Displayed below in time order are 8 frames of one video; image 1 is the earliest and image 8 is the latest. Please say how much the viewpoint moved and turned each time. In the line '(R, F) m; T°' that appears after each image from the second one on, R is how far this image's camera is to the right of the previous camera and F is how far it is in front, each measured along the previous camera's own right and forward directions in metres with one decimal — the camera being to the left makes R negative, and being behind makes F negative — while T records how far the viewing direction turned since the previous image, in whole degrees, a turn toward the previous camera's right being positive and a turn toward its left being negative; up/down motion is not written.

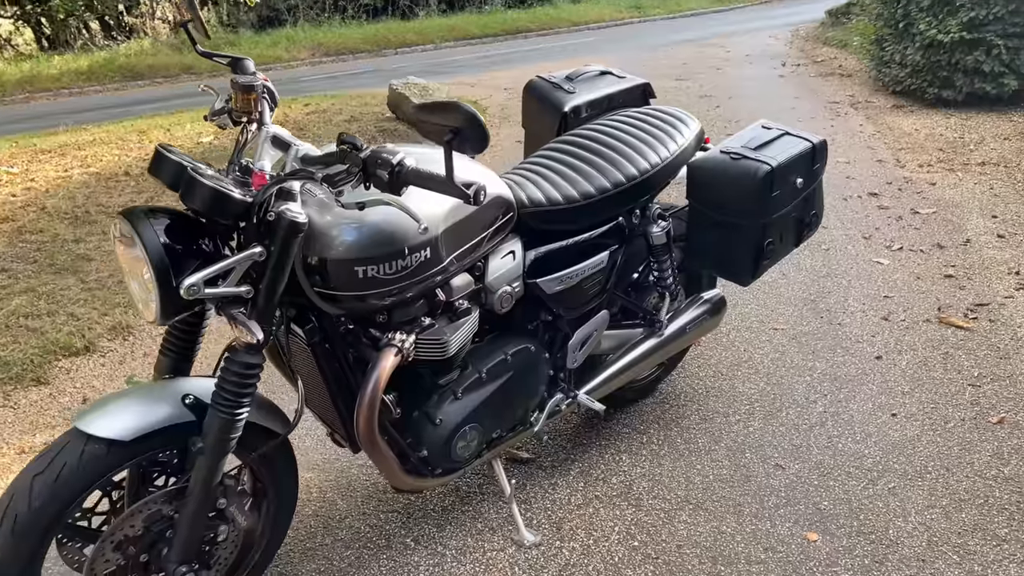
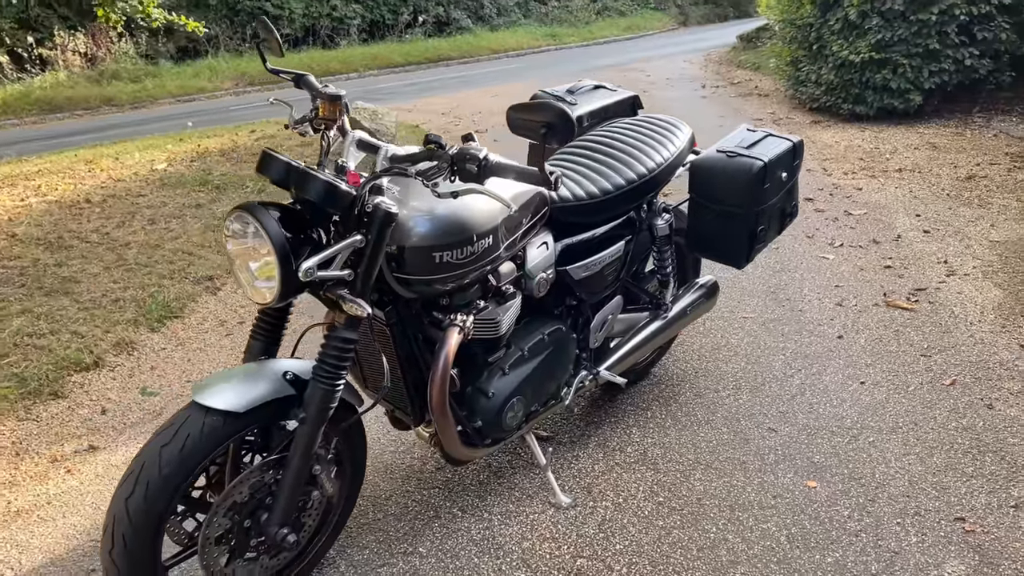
(-0.3, -0.3) m; +5°
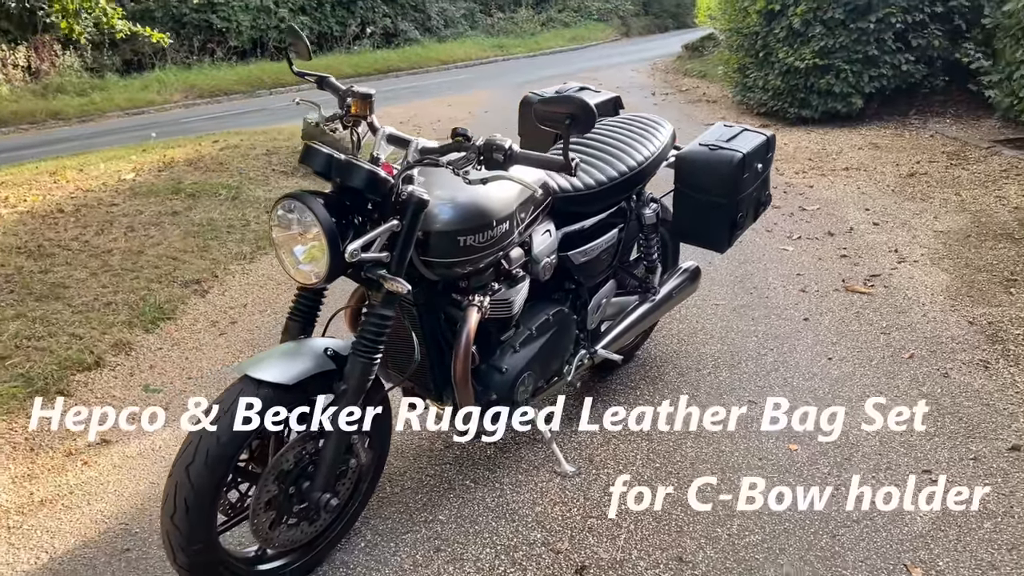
(-0.2, -0.2) m; +3°
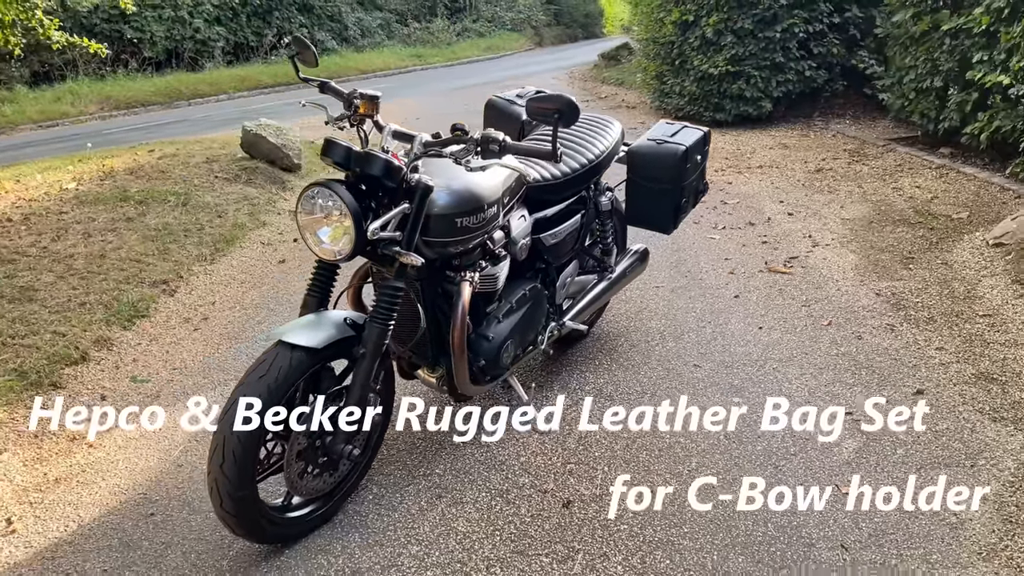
(-0.2, -0.4) m; +5°
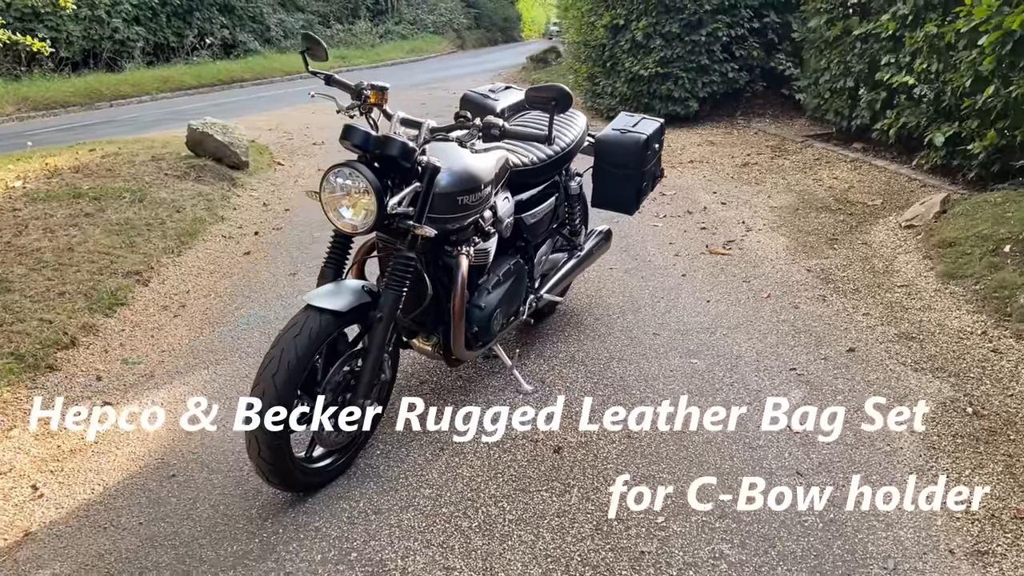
(-0.3, -0.3) m; +5°
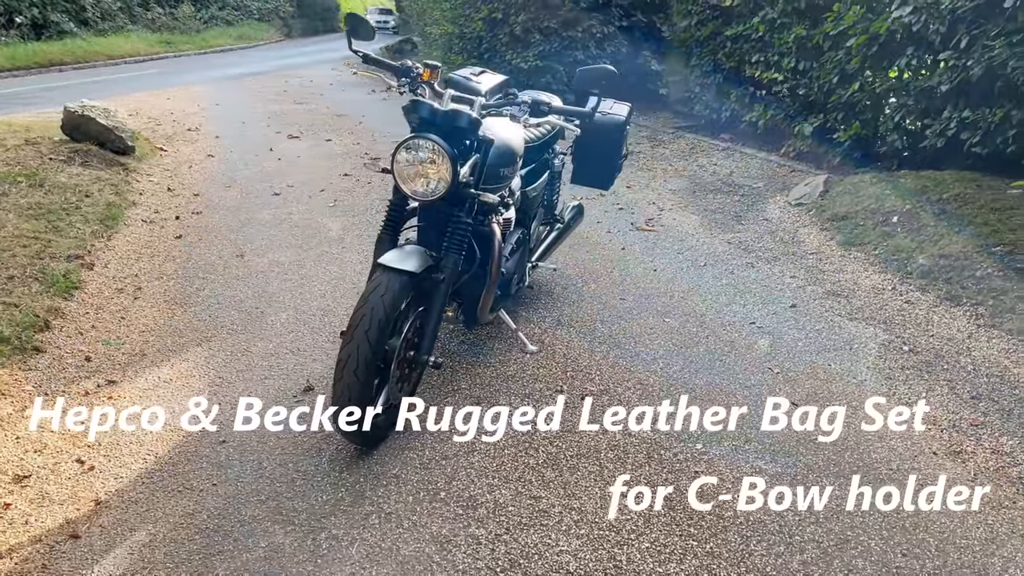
(-0.8, -0.2) m; +12°
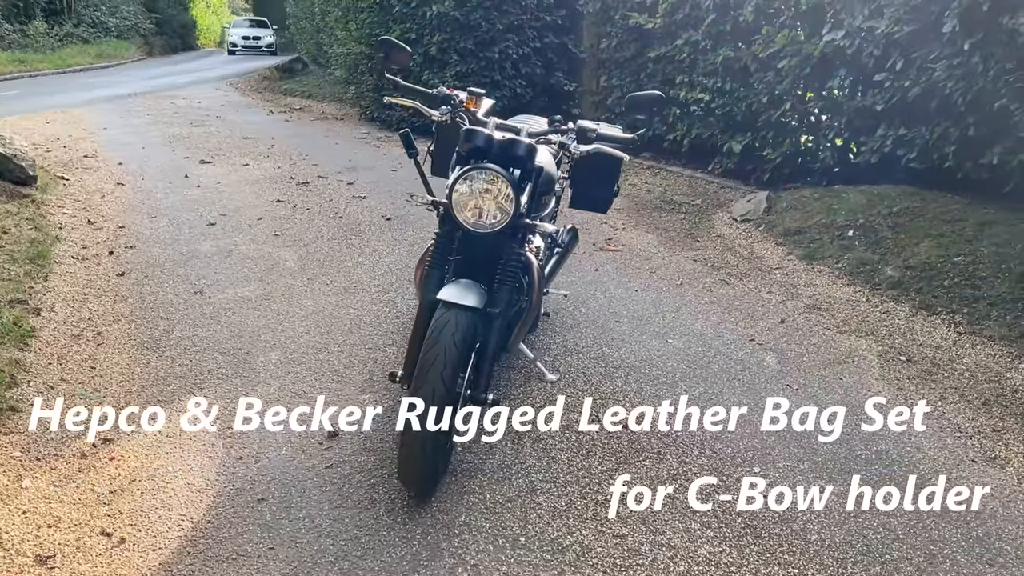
(-0.6, +0.1) m; +9°
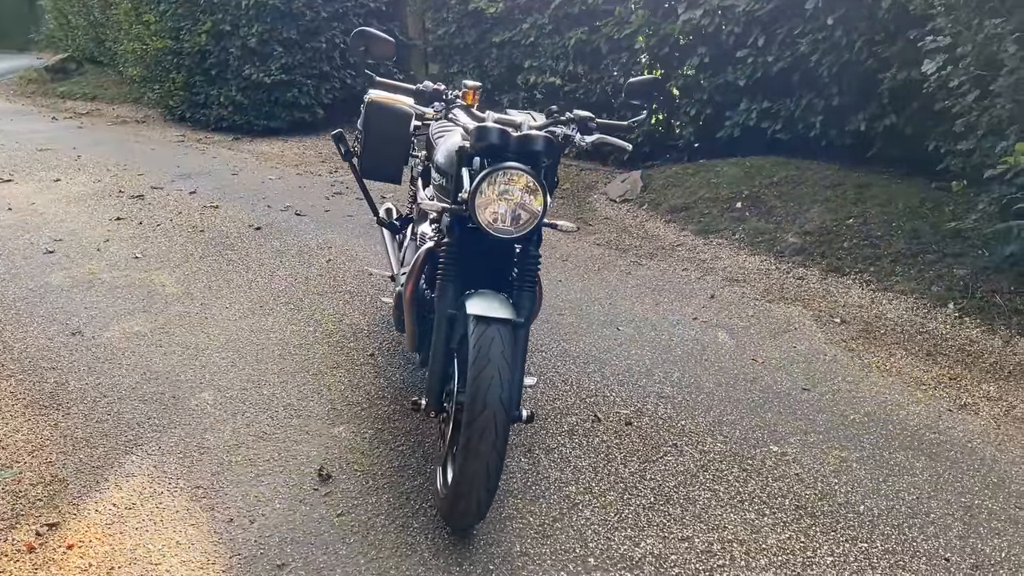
(-0.7, +0.3) m; +14°
